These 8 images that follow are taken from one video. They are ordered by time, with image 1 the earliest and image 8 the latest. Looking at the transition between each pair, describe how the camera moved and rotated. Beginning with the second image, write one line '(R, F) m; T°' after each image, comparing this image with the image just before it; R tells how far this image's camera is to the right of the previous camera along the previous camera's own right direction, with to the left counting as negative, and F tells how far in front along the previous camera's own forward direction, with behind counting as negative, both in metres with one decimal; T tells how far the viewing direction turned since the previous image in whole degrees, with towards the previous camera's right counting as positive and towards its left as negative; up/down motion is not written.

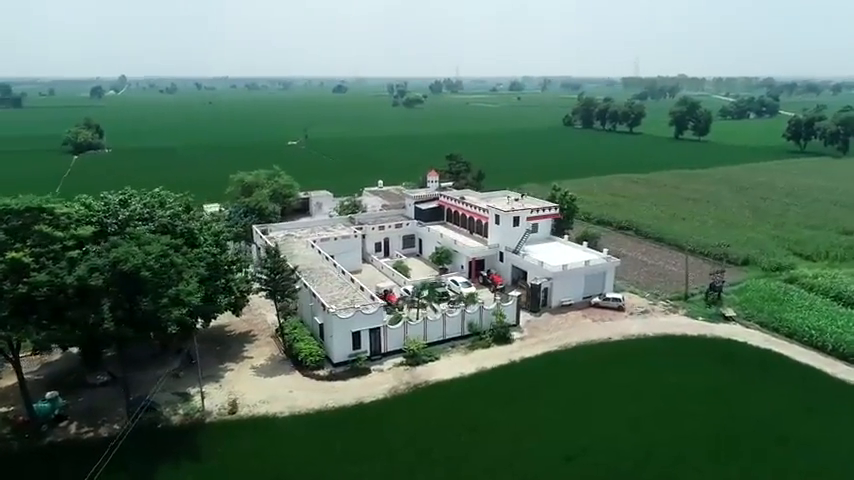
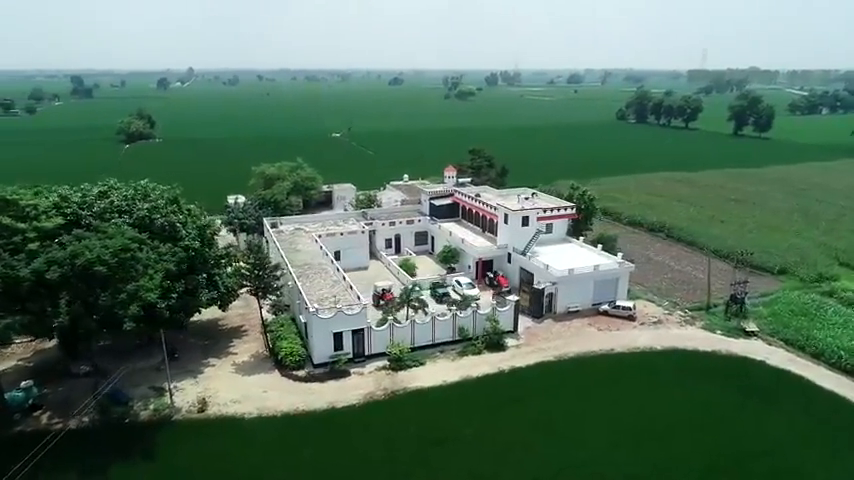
(+3.0, +1.4) m; -5°
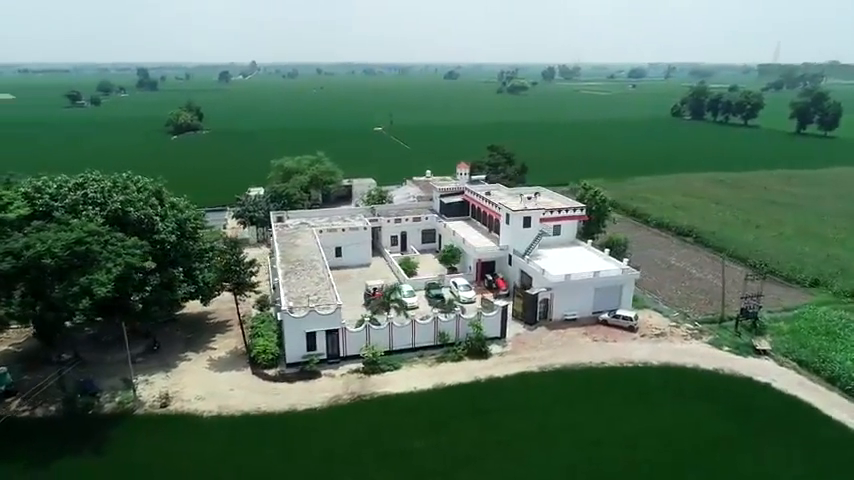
(+3.3, +1.2) m; -5°
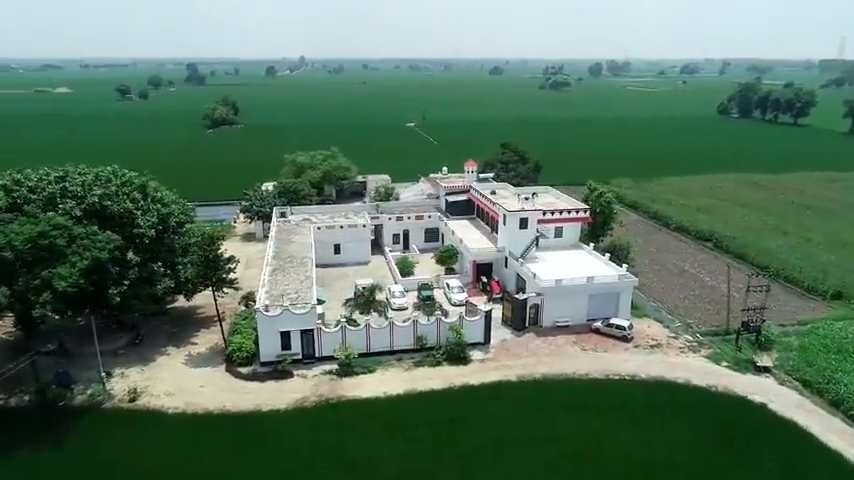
(+2.7, +0.9) m; -4°
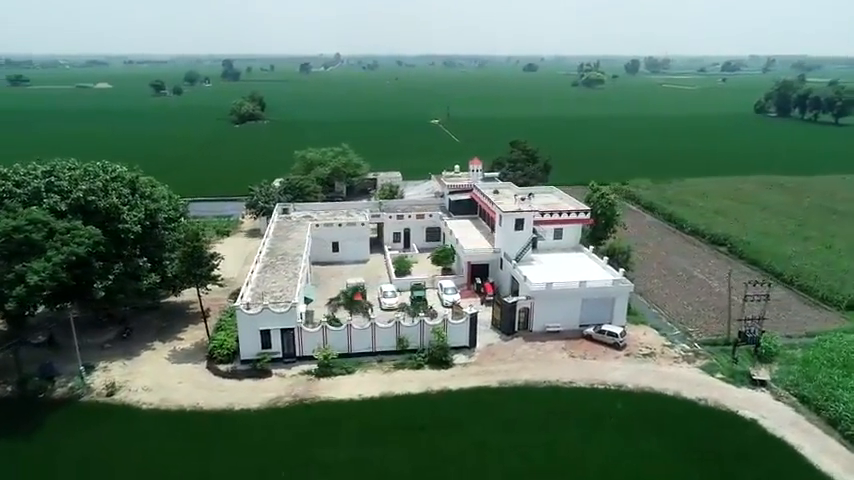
(+2.1, +0.6) m; -3°
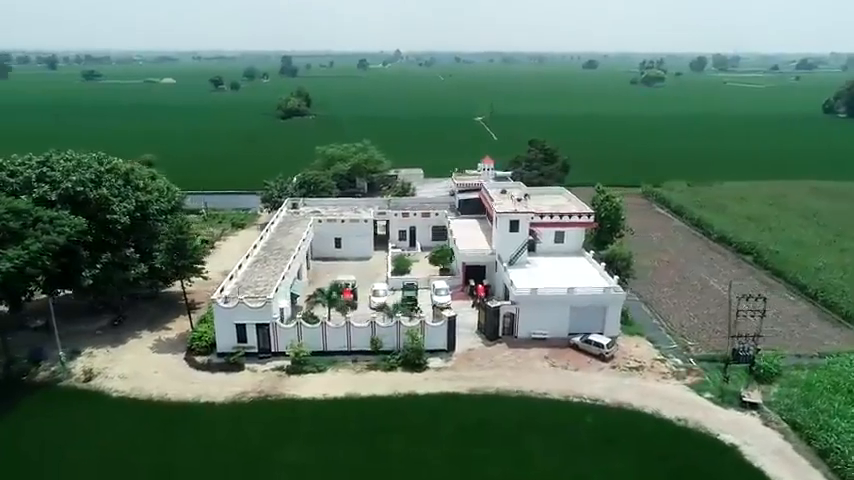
(+3.2, +0.8) m; -5°
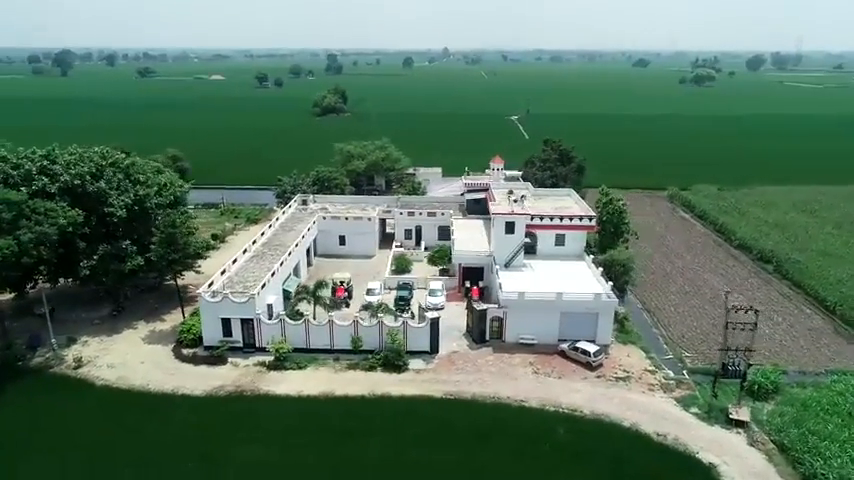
(+2.5, +0.4) m; -4°
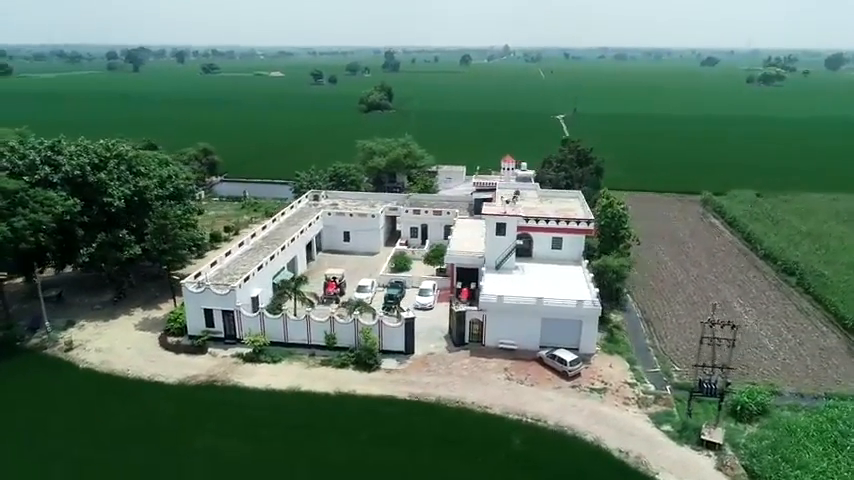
(+3.3, +0.5) m; -6°
